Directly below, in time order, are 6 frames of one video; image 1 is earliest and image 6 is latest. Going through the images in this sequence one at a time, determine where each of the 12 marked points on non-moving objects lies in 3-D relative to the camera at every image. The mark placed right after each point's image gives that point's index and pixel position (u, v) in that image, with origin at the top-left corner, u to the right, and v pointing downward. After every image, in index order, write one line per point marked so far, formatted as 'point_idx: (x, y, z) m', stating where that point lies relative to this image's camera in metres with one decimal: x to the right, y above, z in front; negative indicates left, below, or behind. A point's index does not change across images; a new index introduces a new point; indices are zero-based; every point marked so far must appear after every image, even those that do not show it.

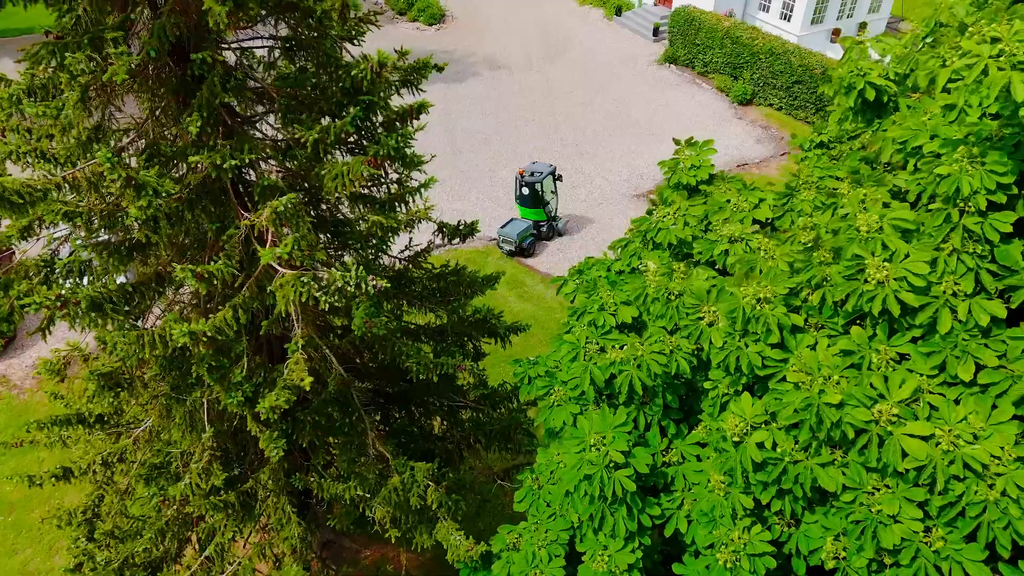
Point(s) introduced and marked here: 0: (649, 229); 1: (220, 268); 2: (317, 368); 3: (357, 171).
0: (+1.5, +0.7, +7.8) m
1: (-2.6, +0.1, +6.4) m
2: (-2.2, -0.8, +7.9) m
3: (-1.4, +1.1, +6.5) m
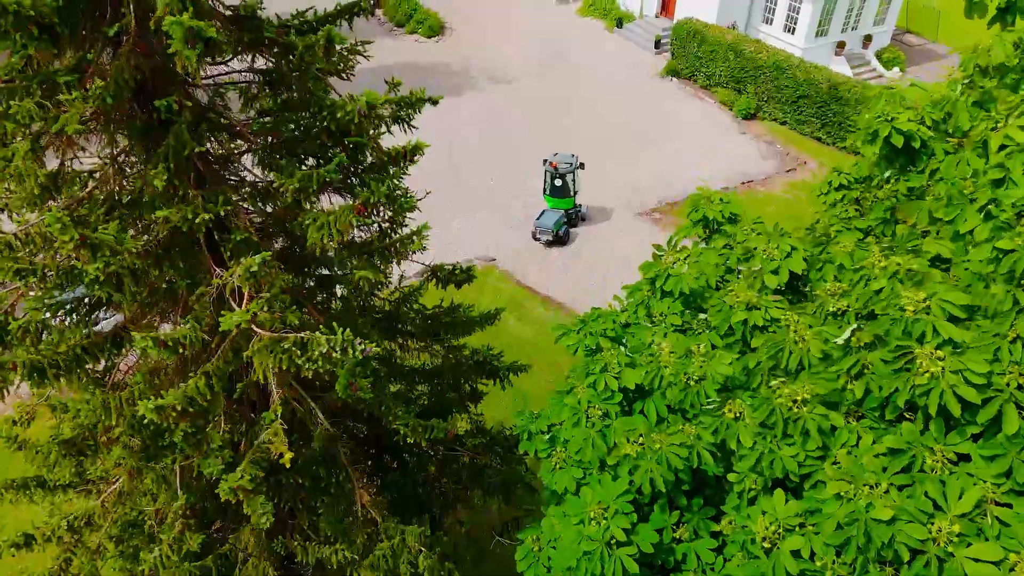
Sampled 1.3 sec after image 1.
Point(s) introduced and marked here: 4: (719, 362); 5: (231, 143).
0: (+1.5, +0.1, +7.3) m
1: (-2.6, -0.4, +5.8) m
2: (-2.2, -1.3, +7.3) m
3: (-1.4, +0.5, +5.9) m
4: (+1.8, -0.7, +6.2) m
5: (-2.5, +1.3, +6.1) m
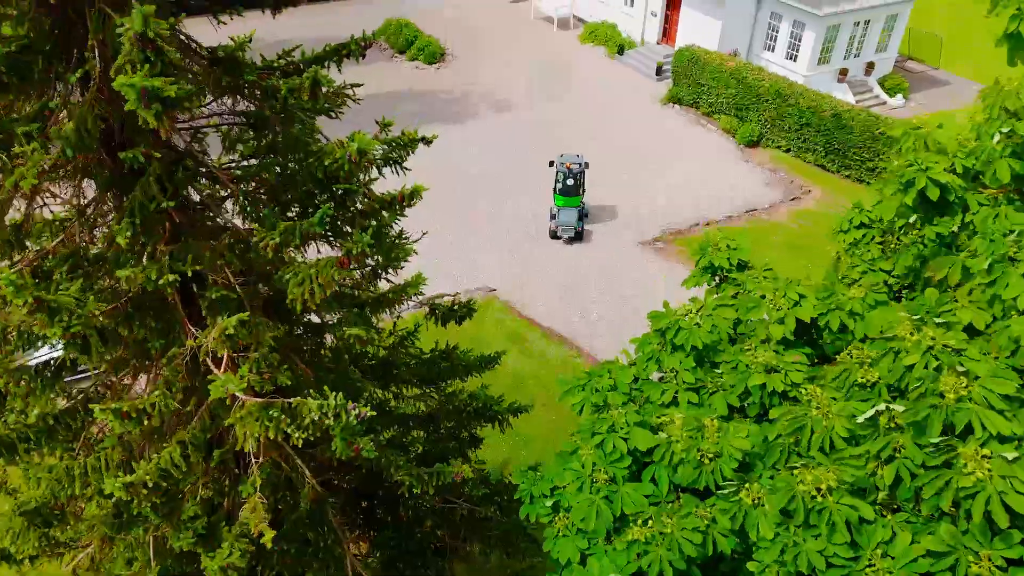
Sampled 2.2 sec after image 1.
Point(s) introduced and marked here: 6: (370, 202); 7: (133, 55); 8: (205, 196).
0: (+1.5, -0.4, +6.8) m
1: (-2.6, -0.8, +5.3) m
2: (-2.2, -1.8, +6.8) m
3: (-1.4, +0.1, +5.4) m
4: (+1.8, -1.2, +5.7) m
5: (-2.5, +0.8, +5.7) m
6: (-1.1, +0.7, +5.8) m
7: (-2.3, +1.4, +4.3) m
8: (-2.5, +0.7, +5.7) m
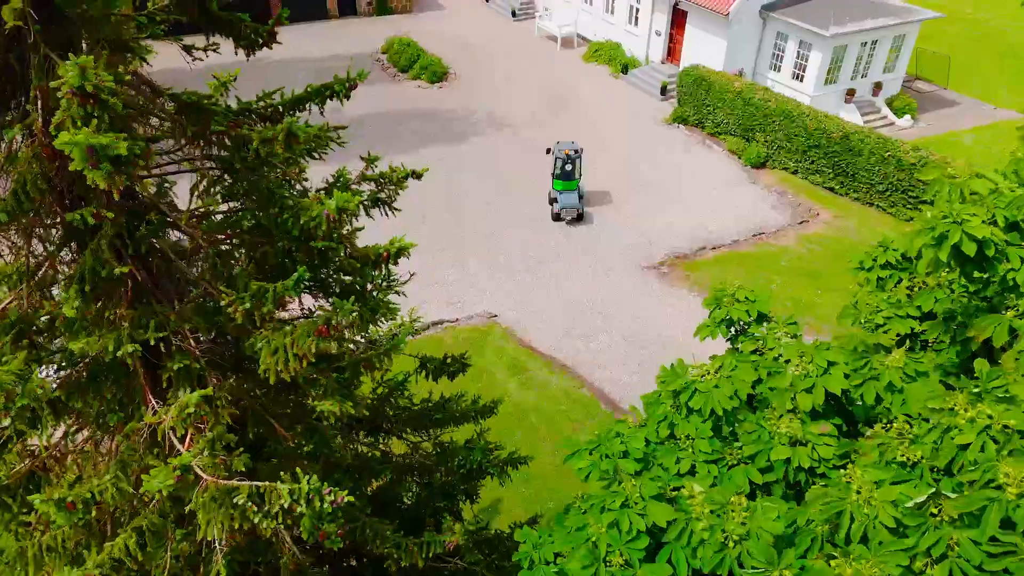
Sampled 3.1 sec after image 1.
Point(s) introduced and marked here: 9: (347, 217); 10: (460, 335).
0: (+1.5, -0.9, +6.2) m
1: (-2.6, -1.3, +4.8) m
2: (-2.2, -2.3, +6.3) m
3: (-1.4, -0.4, +4.9) m
4: (+1.7, -1.7, +5.2) m
5: (-2.5, +0.4, +5.2) m
6: (-1.2, +0.2, +5.3) m
7: (-2.3, +1.0, +3.8) m
8: (-2.5, +0.2, +5.2) m
9: (-1.2, +0.5, +5.1) m
10: (-1.3, -1.0, +17.4) m
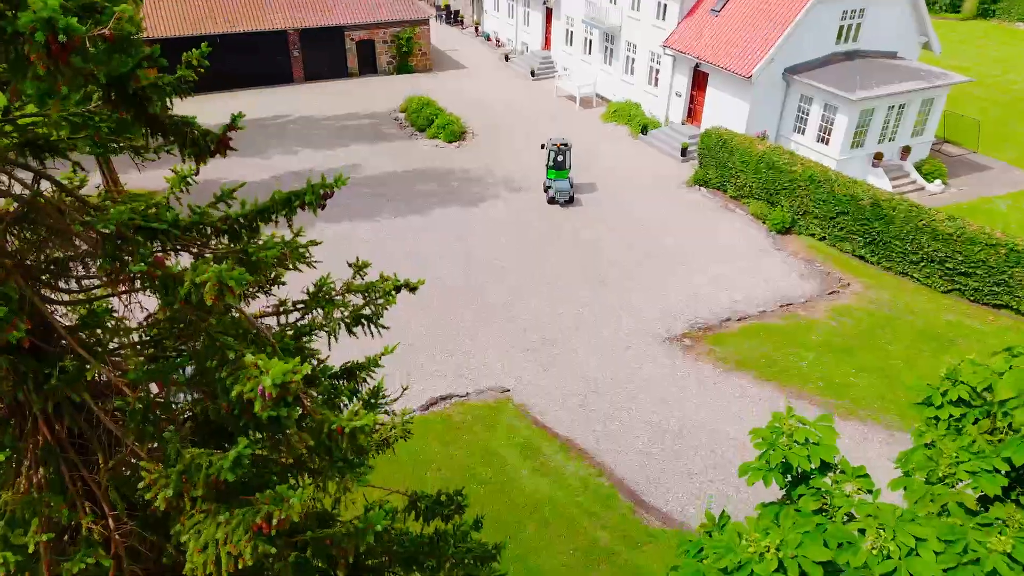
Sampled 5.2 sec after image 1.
0: (+1.5, -2.0, +5.0) m
1: (-2.7, -2.2, +3.6) m
2: (-2.2, -3.3, +5.0) m
3: (-1.4, -1.3, +3.8) m
4: (+1.7, -2.7, +3.9) m
5: (-2.5, -0.6, +4.2) m
6: (-1.2, -0.8, +4.2) m
7: (-2.3, +0.1, +2.8) m
8: (-2.5, -0.7, +4.2) m
9: (-1.2, -0.5, +4.0) m
10: (-1.0, -2.8, +16.2) m
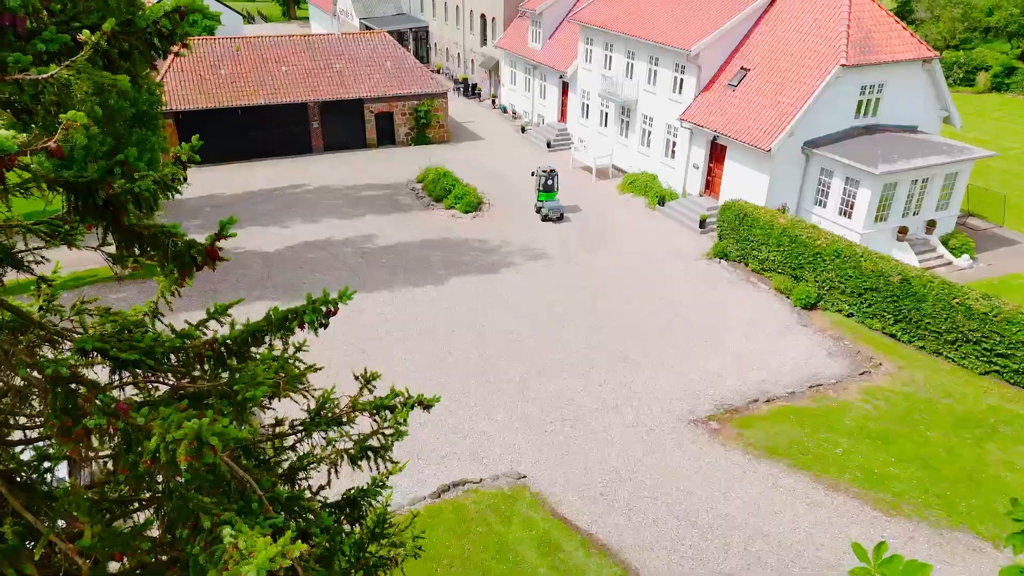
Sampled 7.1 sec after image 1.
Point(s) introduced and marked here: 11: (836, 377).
0: (+1.7, -2.8, +4.0) m
1: (-2.5, -2.9, +2.7) m
2: (-2.0, -4.1, +4.0) m
3: (-1.3, -2.0, +2.9) m
4: (+1.9, -3.4, +2.8) m
5: (-2.3, -1.3, +3.4) m
6: (-1.0, -1.5, +3.4) m
7: (-2.2, -0.5, +2.1) m
8: (-2.3, -1.4, +3.4) m
9: (-1.0, -1.2, +3.2) m
10: (-0.6, -4.5, +15.1) m
11: (+9.0, -2.6, +19.6) m
